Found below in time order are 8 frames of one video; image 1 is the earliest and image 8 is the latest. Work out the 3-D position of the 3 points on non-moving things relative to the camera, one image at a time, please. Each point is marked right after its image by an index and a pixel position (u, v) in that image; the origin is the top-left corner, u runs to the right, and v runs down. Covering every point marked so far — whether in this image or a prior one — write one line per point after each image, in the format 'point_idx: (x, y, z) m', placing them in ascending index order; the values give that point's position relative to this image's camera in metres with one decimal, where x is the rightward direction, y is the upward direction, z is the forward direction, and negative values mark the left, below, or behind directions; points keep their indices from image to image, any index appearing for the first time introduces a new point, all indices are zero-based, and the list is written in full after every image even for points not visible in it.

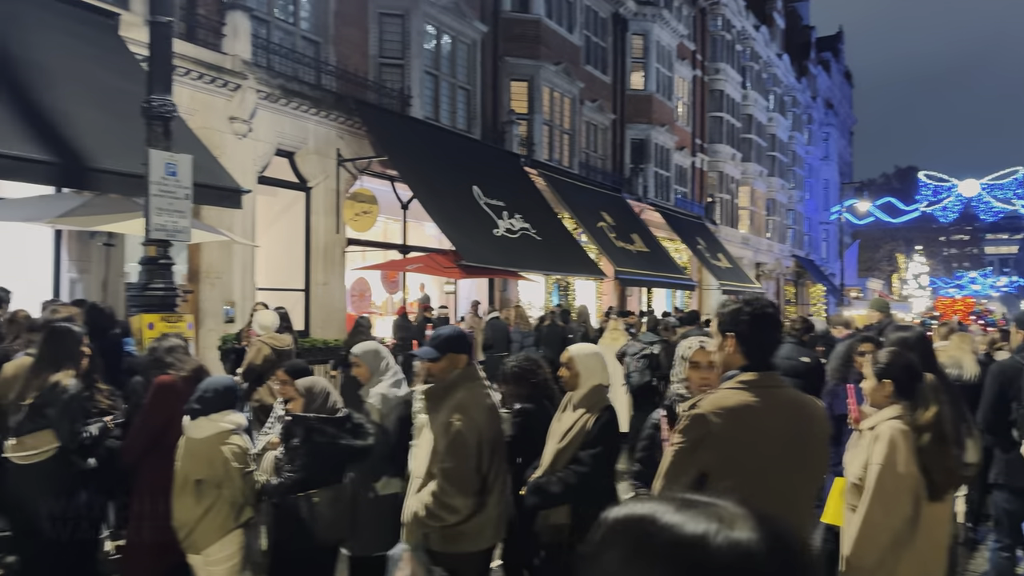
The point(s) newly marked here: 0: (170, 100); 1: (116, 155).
0: (-2.7, +1.5, +6.3) m
1: (-3.8, +1.3, +7.5) m
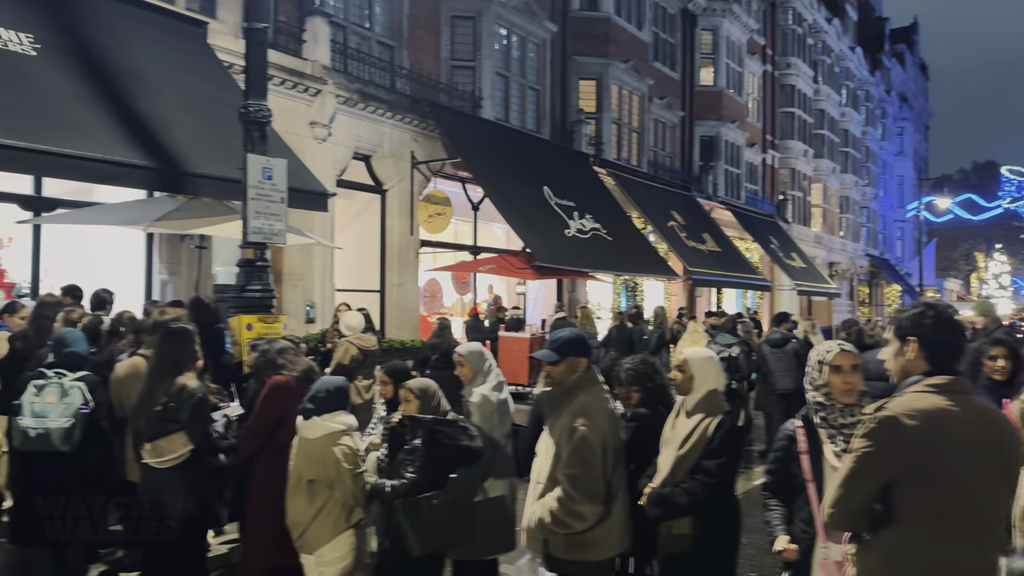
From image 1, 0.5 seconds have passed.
0: (-2.0, +1.5, +6.4) m
1: (-3.0, +1.2, +7.7) m
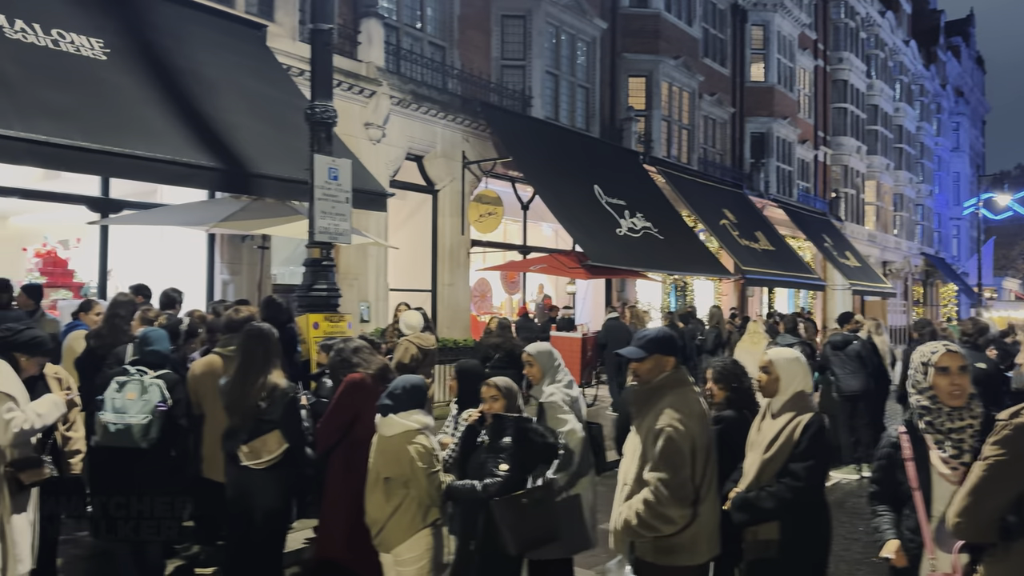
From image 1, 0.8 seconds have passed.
0: (-1.5, +1.5, +6.5) m
1: (-2.4, +1.3, +7.8) m
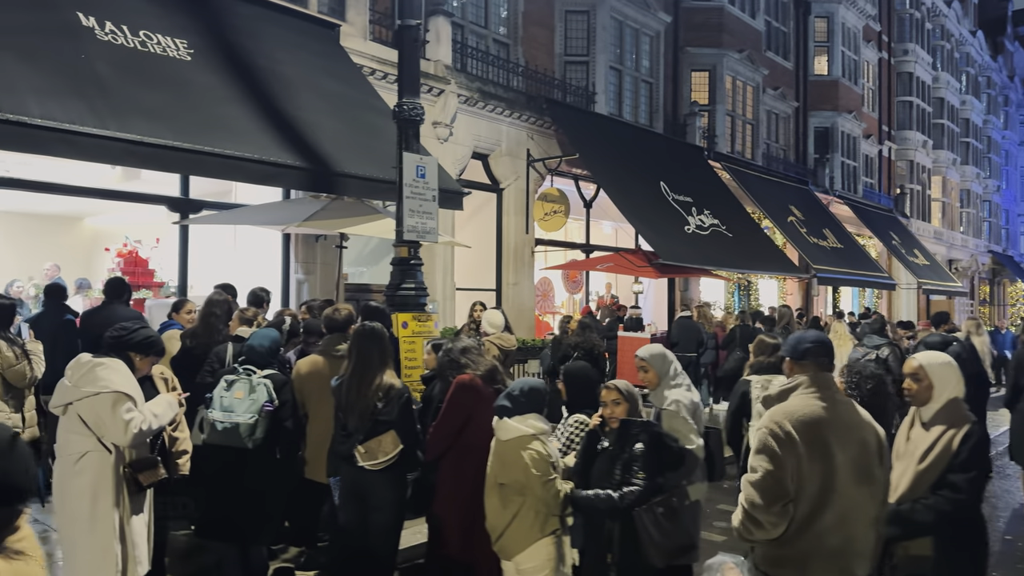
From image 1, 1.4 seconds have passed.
0: (-0.8, +1.5, +6.4) m
1: (-1.6, +1.3, +7.8) m
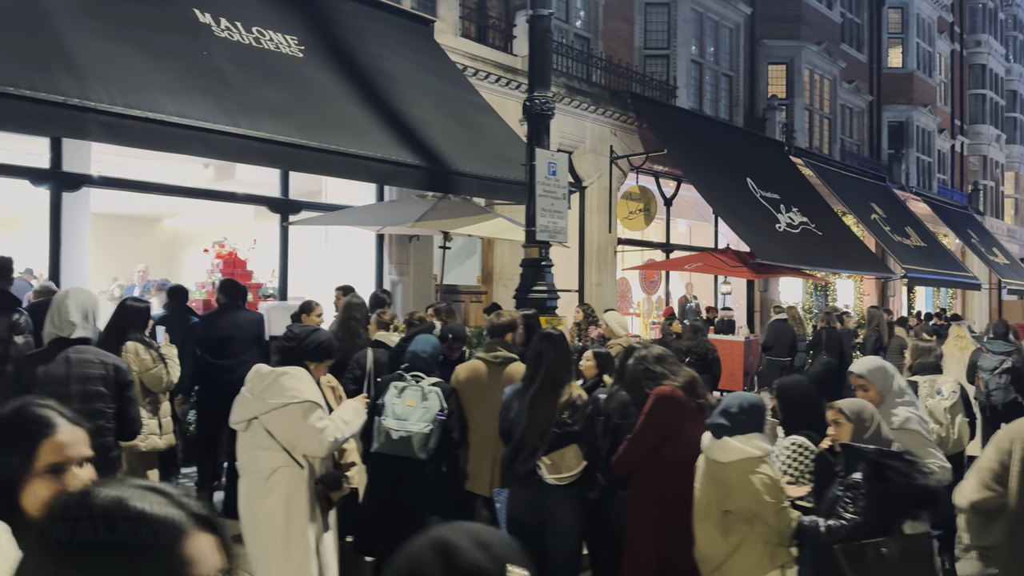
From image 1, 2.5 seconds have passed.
0: (+0.3, +1.5, +6.1) m
1: (-0.4, +1.2, +7.5) m
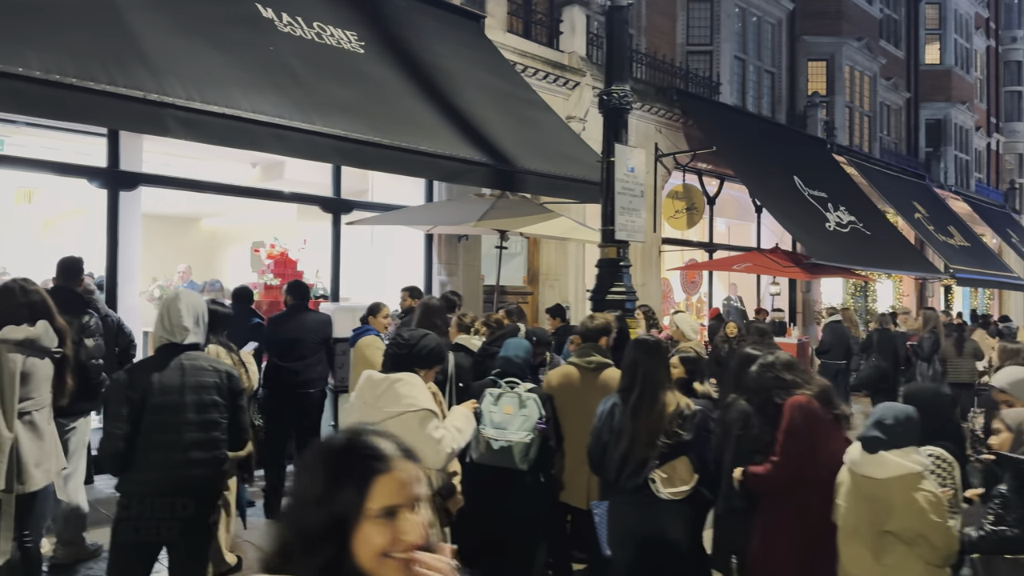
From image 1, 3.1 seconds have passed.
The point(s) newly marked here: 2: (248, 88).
0: (+0.9, +1.5, +5.9) m
1: (+0.2, +1.2, +7.3) m
2: (-1.8, +1.4, +5.4) m
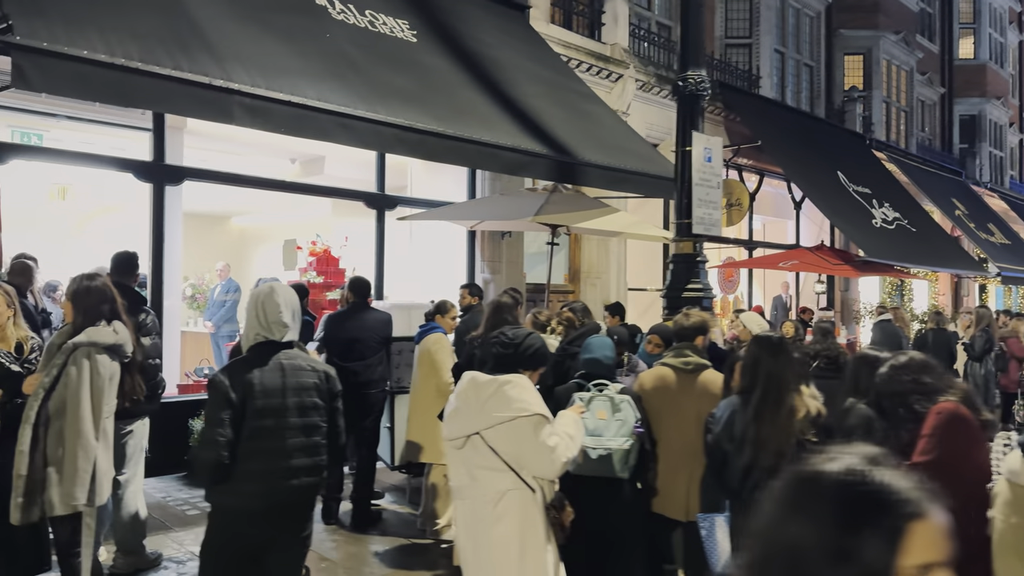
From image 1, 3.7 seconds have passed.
0: (+1.4, +1.5, +5.6) m
1: (+0.7, +1.3, +7.0) m
2: (-1.3, +1.4, +5.2) m
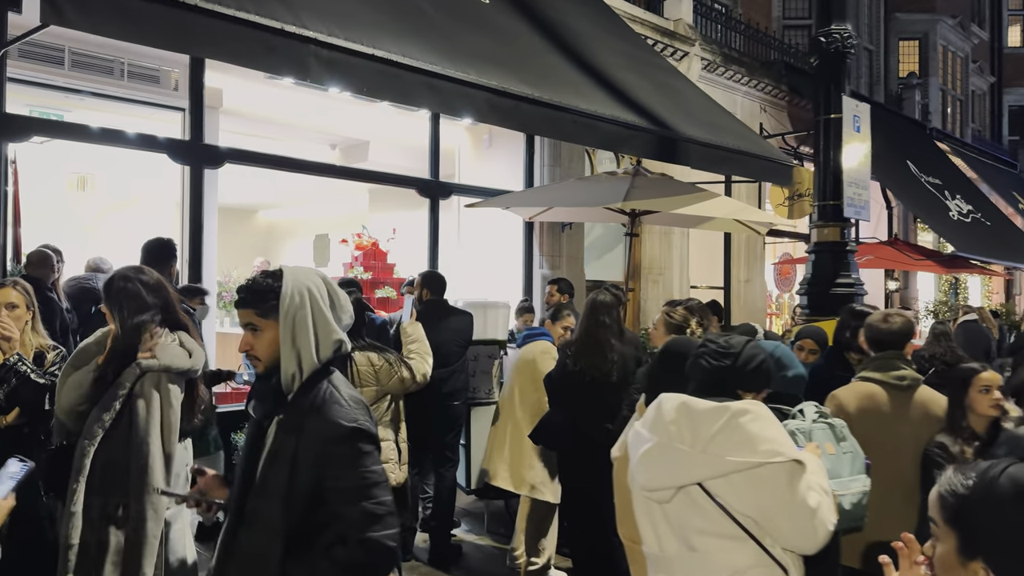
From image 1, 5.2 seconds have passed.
0: (+2.0, +1.5, +4.7) m
1: (+1.4, +1.3, +6.2) m
2: (-0.7, +1.4, +4.3) m
